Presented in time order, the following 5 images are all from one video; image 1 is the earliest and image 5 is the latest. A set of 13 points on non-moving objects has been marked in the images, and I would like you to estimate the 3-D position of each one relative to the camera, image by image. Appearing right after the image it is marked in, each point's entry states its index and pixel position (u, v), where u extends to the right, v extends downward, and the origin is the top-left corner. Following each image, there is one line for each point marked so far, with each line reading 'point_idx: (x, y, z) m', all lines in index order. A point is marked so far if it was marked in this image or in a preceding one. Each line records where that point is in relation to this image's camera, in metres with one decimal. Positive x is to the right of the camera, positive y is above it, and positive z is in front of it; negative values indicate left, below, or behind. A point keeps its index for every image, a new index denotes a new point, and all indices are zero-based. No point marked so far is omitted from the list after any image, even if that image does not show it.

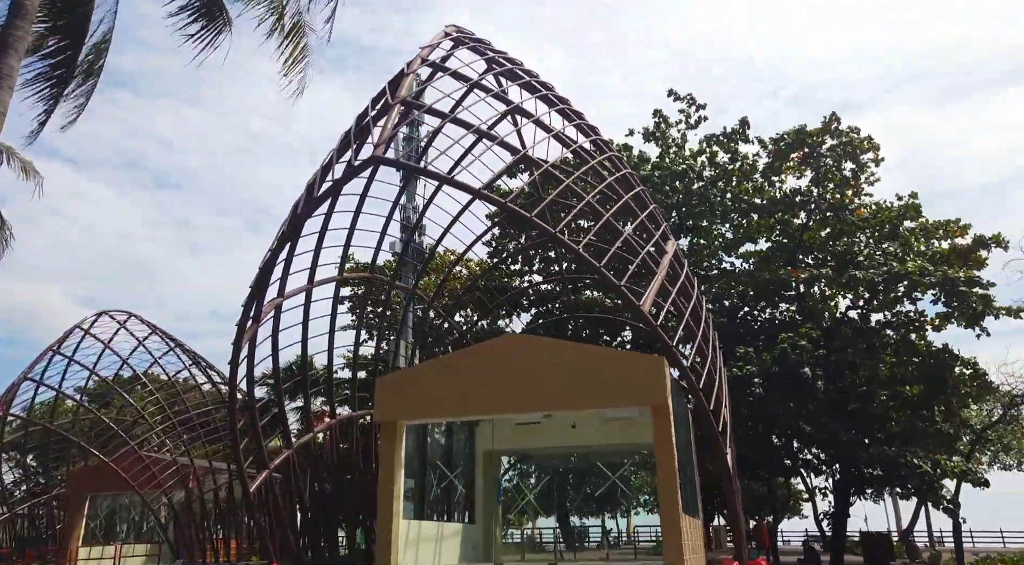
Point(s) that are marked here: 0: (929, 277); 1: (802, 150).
0: (+9.2, +0.1, +15.7) m
1: (+7.1, +3.3, +17.9) m
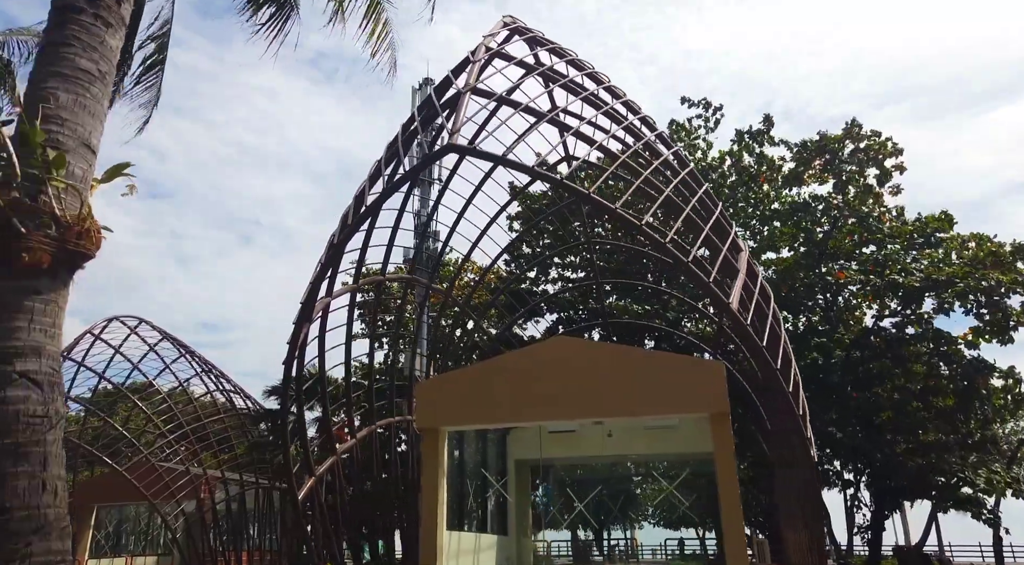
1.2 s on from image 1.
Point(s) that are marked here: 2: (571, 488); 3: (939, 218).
0: (+9.8, -0.1, +15.5) m
1: (+7.7, +3.1, +17.7) m
2: (+1.0, -3.6, +12.5) m
3: (+10.0, +1.6, +16.6) m
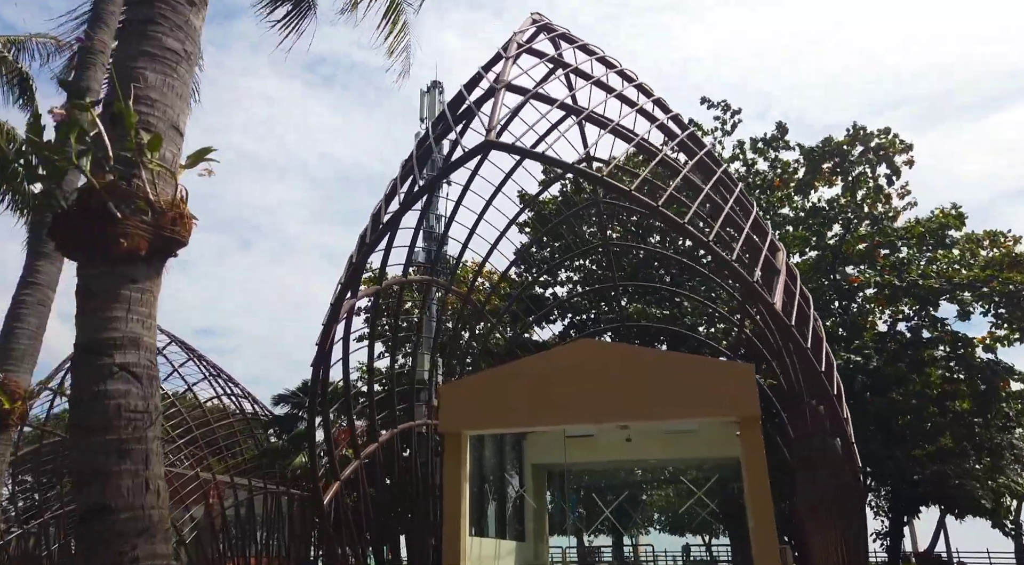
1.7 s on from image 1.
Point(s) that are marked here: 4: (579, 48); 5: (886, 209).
0: (+10.1, -0.1, +15.4) m
1: (+8.0, +3.0, +17.6) m
2: (+1.3, -3.6, +12.3) m
3: (+10.3, +1.5, +16.5) m
4: (+0.8, +2.7, +8.3) m
5: (+9.2, +1.8, +17.4) m
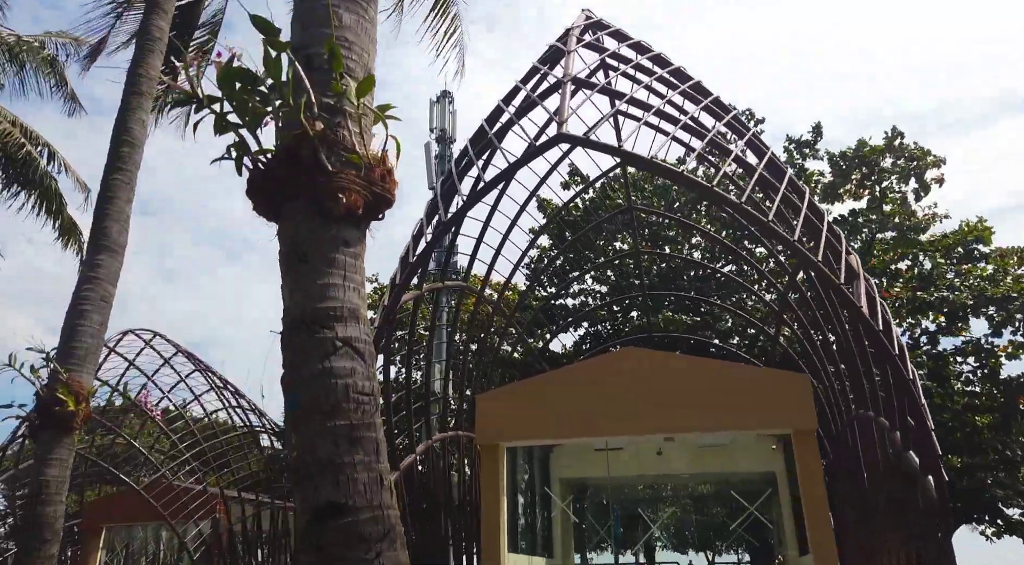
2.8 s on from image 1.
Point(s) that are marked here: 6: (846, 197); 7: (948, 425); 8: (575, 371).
0: (+10.5, -0.4, +15.3) m
1: (+8.5, +2.7, +17.5) m
2: (+1.8, -3.8, +12.0) m
3: (+10.7, +1.1, +16.4) m
4: (+1.3, +2.7, +8.1) m
5: (+9.6, +1.5, +17.3) m
6: (+8.2, +2.1, +17.7) m
7: (+9.3, -3.1, +15.4) m
8: (+0.8, -1.1, +9.1) m
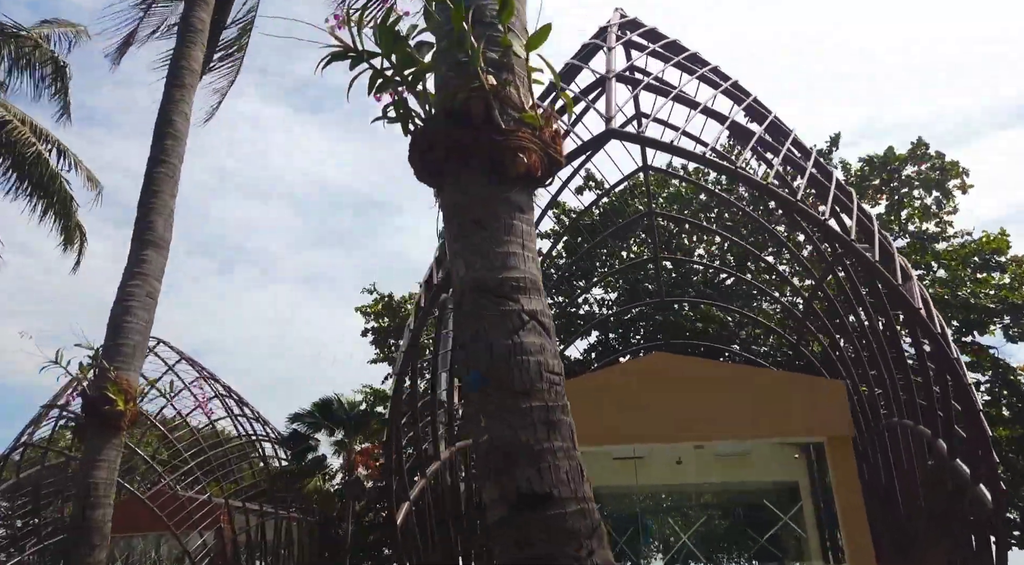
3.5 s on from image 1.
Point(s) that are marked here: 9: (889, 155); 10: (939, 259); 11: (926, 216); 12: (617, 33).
0: (+10.8, -0.6, +15.2) m
1: (+8.7, +2.5, +17.5) m
2: (+2.1, -3.9, +11.9) m
3: (+11.0, +0.9, +16.4) m
4: (+1.7, +2.6, +8.0) m
5: (+9.9, +1.2, +17.3) m
6: (+8.5, +1.9, +17.7) m
7: (+9.5, -3.3, +15.3) m
8: (+1.1, -1.2, +9.0) m
9: (+8.8, +3.0, +17.4) m
10: (+9.7, +0.5, +16.6) m
11: (+9.7, +1.6, +17.3) m
12: (+1.0, +2.4, +7.2) m
